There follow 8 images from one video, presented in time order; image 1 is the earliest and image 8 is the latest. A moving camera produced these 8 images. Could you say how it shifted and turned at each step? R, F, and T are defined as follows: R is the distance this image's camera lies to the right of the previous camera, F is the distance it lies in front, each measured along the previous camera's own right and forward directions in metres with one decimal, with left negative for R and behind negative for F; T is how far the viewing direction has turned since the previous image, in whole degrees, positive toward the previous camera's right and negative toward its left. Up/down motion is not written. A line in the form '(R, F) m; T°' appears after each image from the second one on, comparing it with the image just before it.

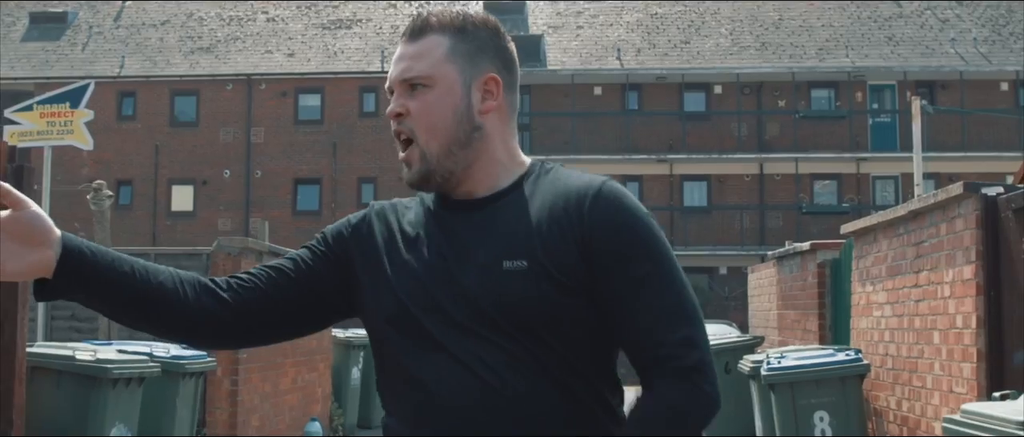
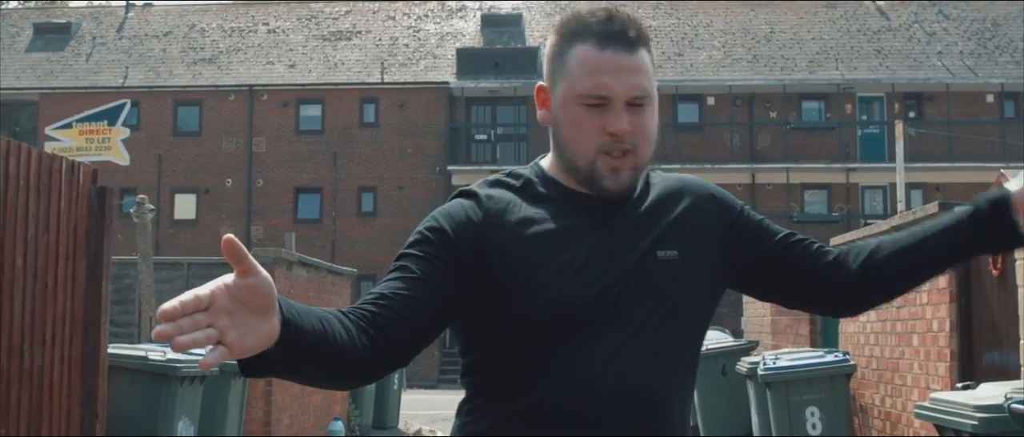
(-0.2, -0.9) m; 0°
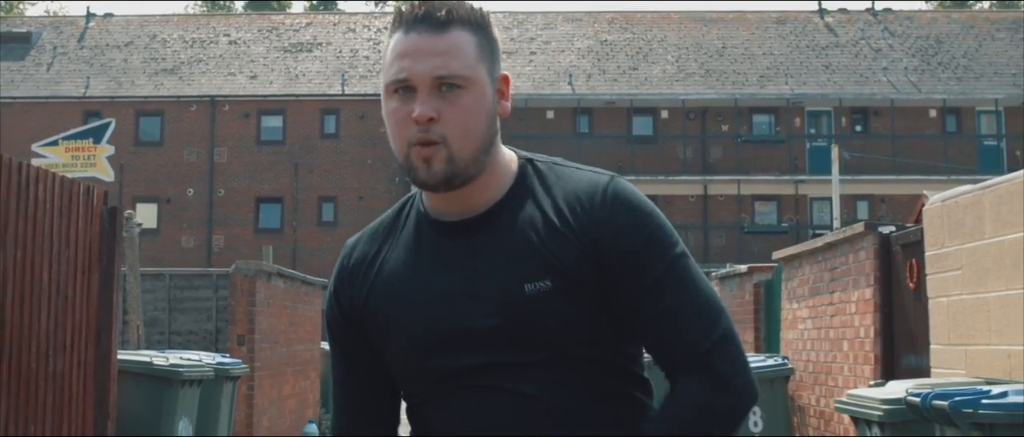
(-0.1, -0.9) m; +2°
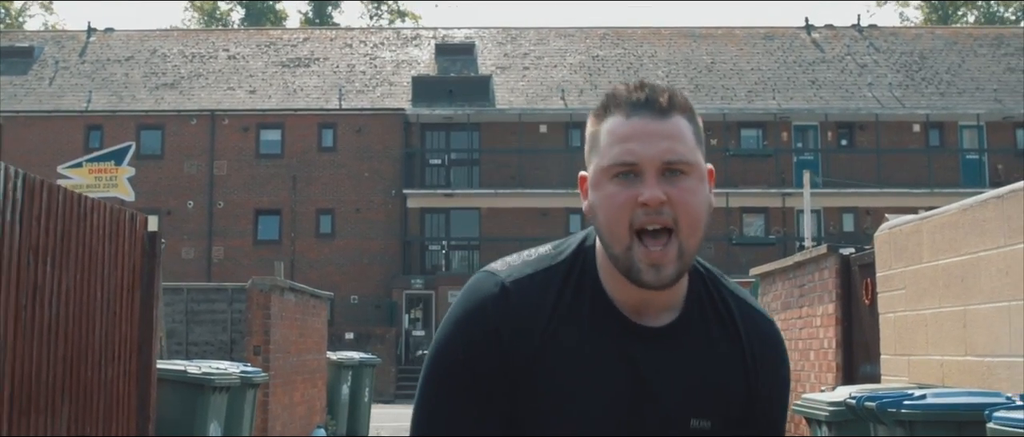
(0.0, -1.0) m; 0°
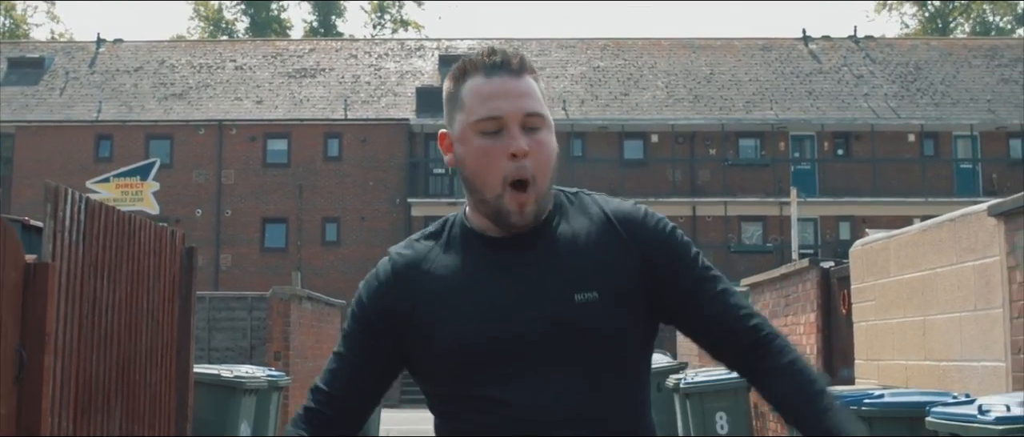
(-0.1, -0.8) m; 0°
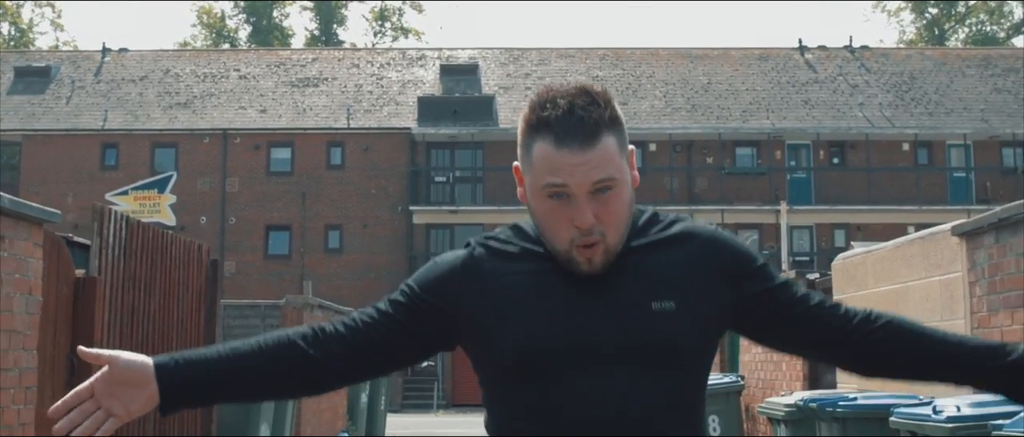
(-0.1, -0.7) m; 0°
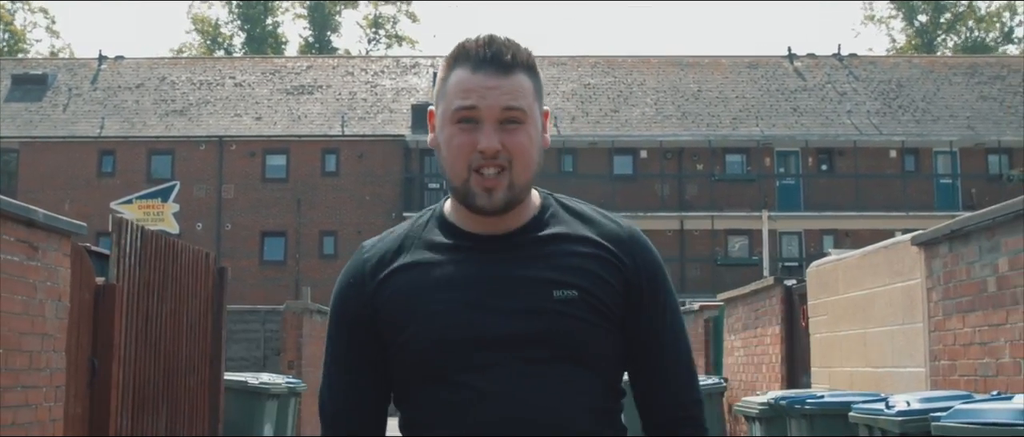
(0.0, -0.6) m; 0°
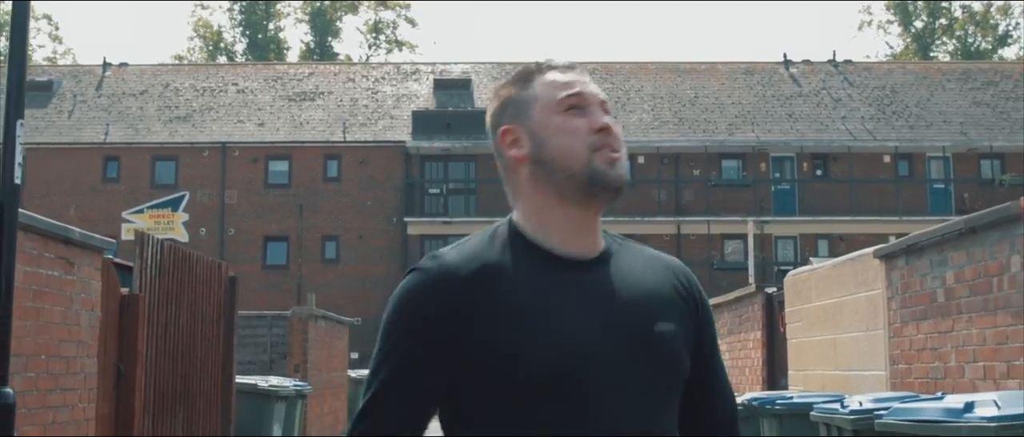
(0.0, -0.7) m; 0°
